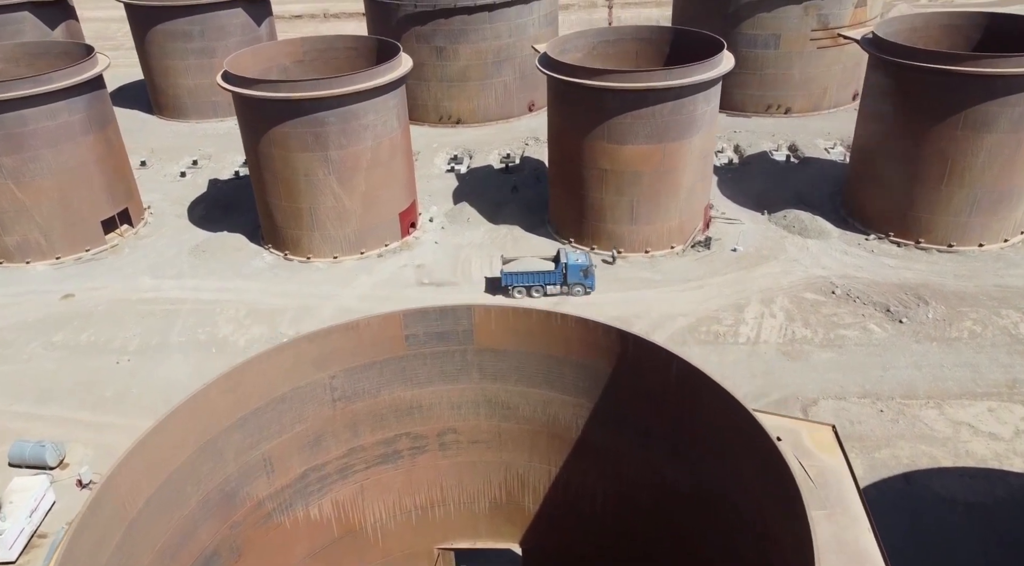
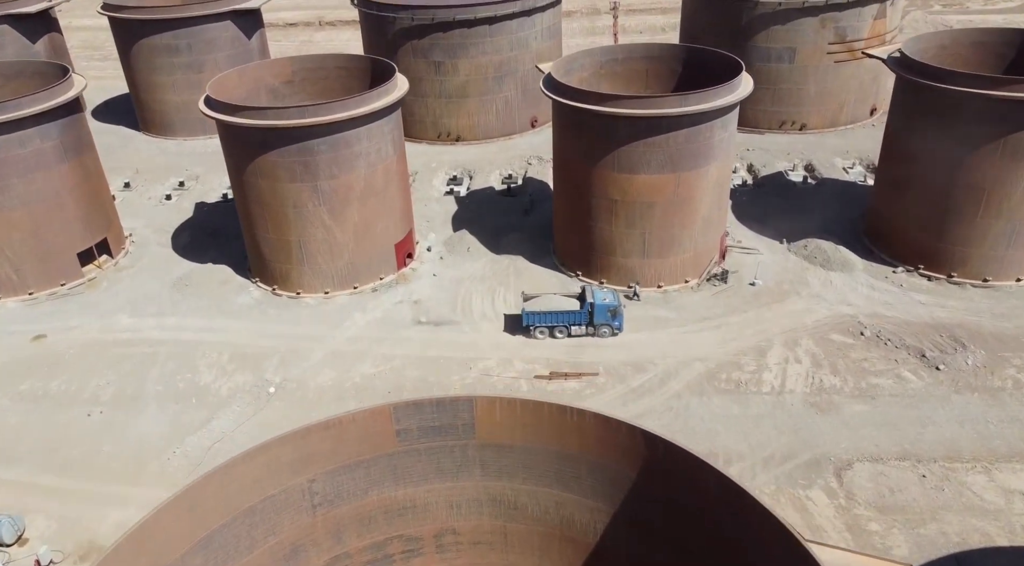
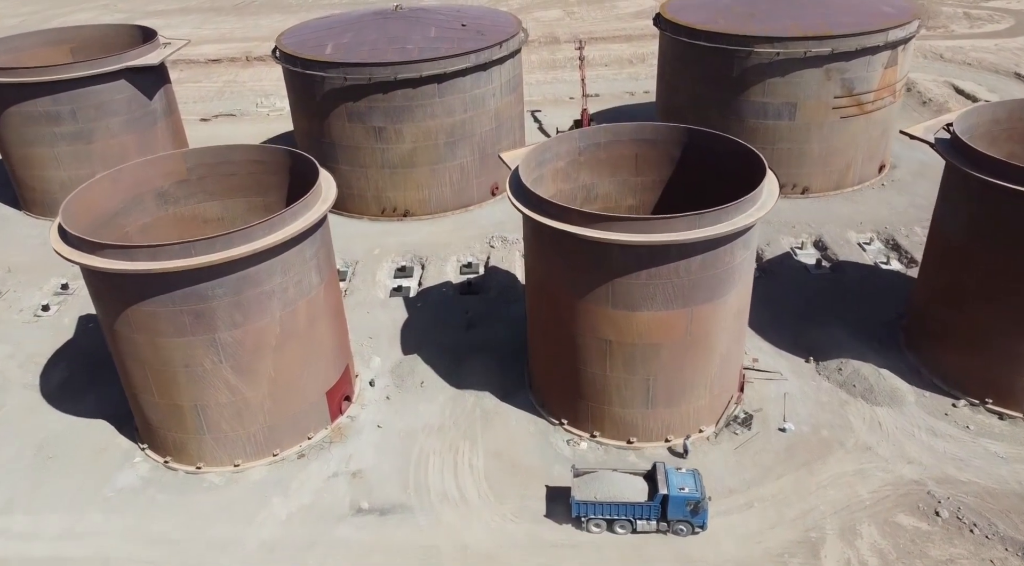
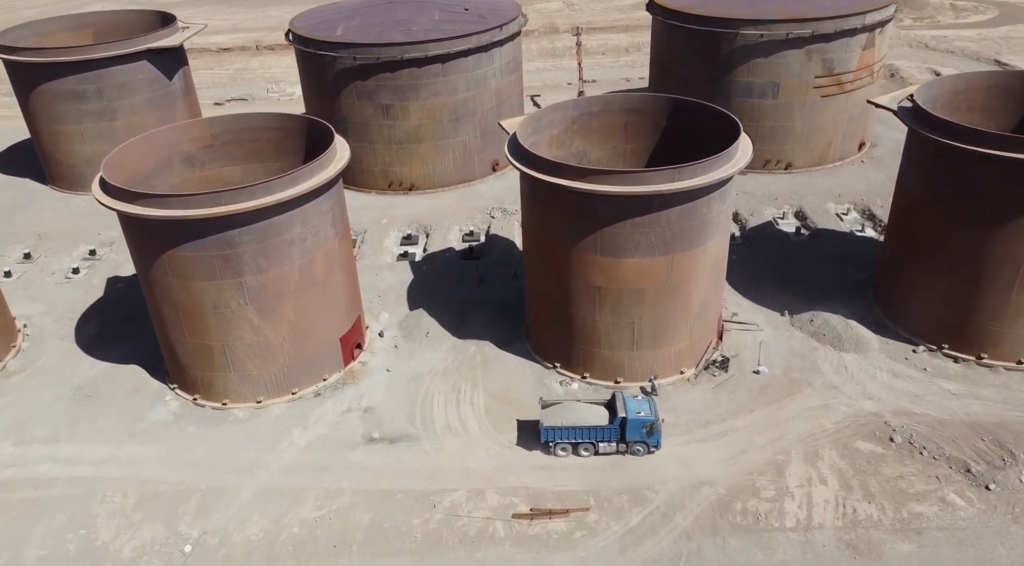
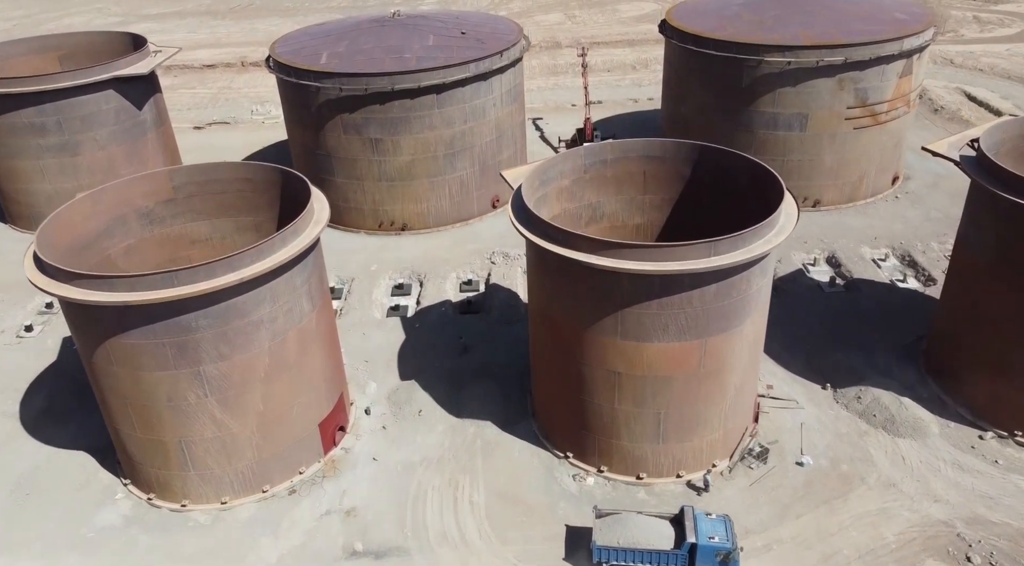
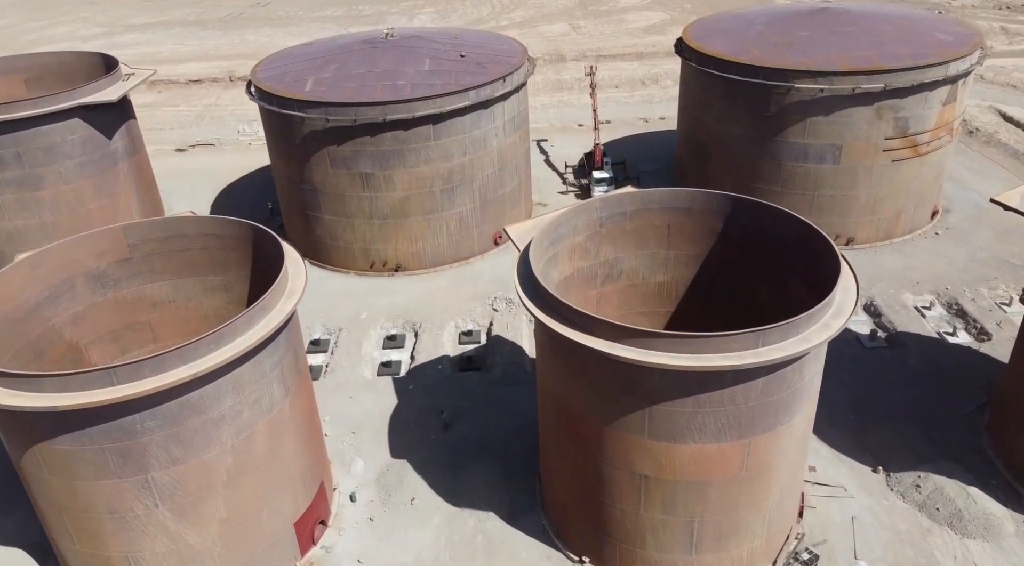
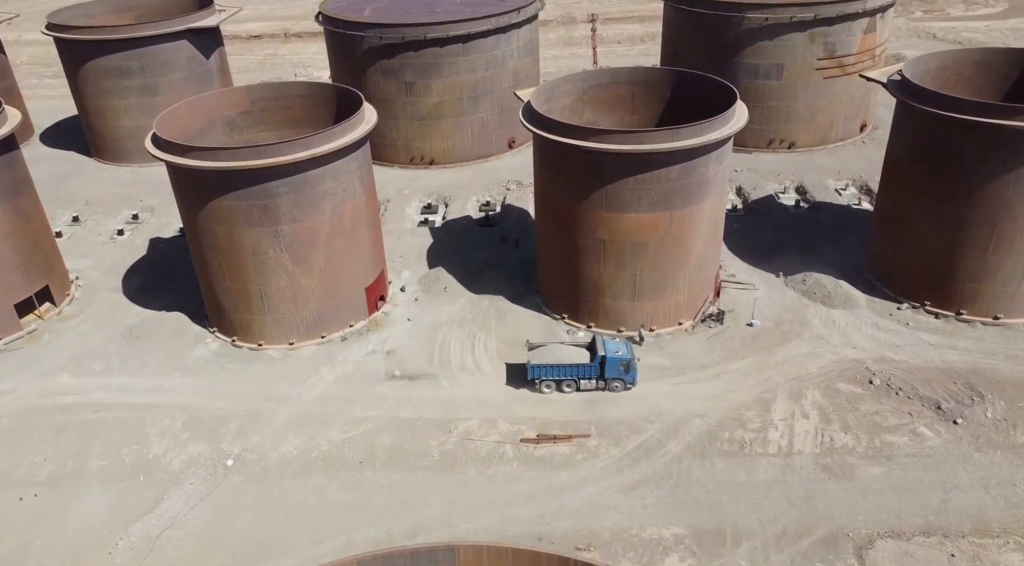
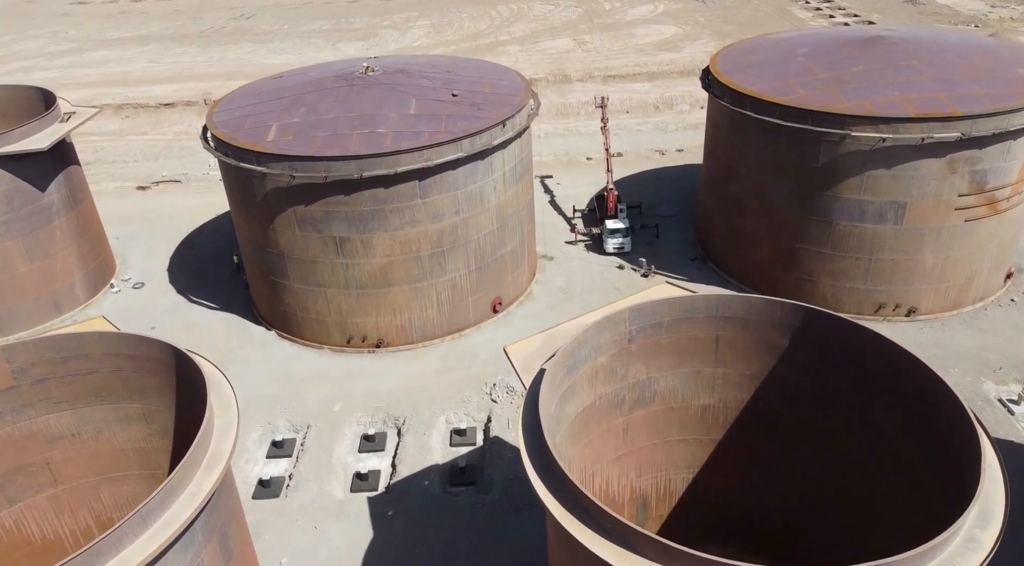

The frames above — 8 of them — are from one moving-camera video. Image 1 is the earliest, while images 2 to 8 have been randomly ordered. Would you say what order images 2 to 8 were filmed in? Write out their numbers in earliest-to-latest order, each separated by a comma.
2, 7, 4, 3, 5, 6, 8
